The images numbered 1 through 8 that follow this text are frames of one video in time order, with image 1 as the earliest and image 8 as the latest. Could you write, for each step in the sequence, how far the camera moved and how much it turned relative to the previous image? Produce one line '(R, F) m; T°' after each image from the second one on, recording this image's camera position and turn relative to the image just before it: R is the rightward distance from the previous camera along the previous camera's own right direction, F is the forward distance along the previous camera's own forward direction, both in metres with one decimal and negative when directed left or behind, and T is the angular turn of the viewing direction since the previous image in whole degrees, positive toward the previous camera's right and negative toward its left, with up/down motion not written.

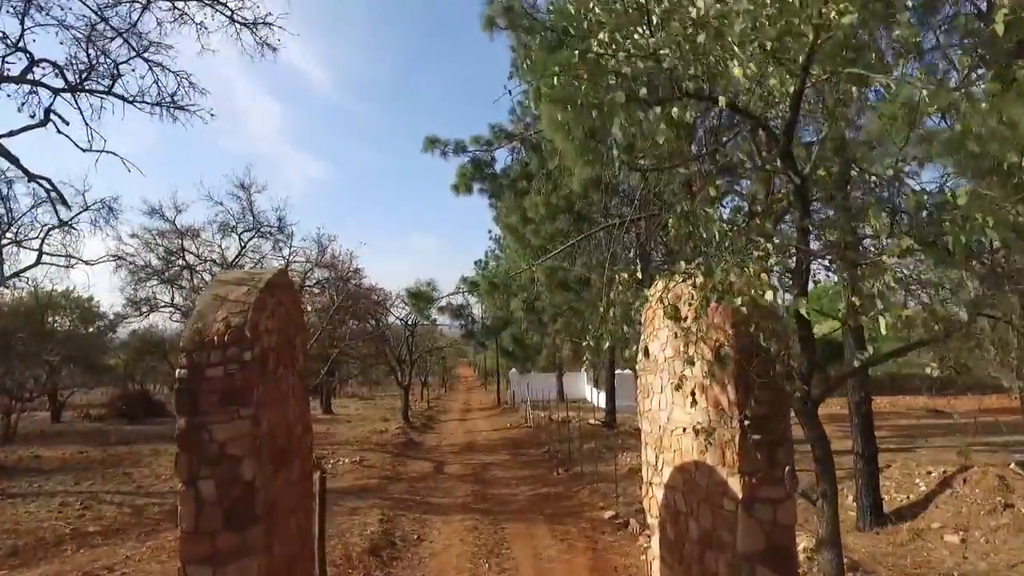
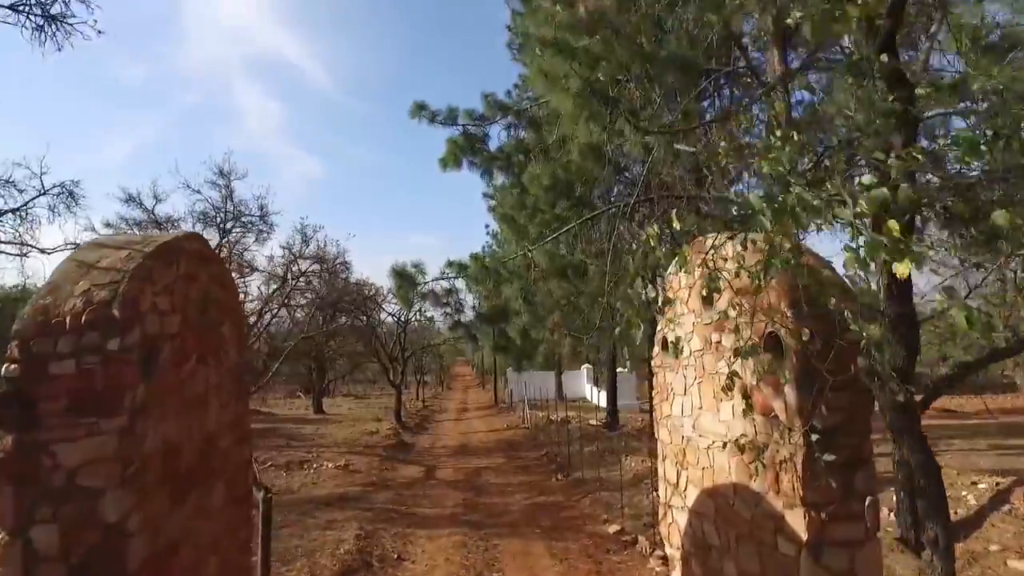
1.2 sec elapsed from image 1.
(+0.1, +0.8) m; 0°
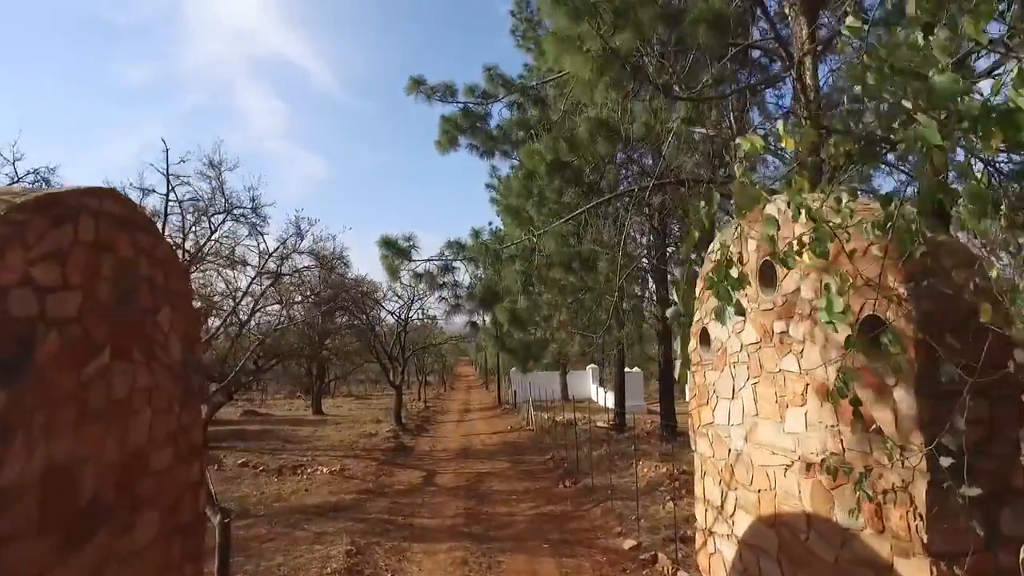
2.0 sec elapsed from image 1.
(0.0, +0.6) m; 0°
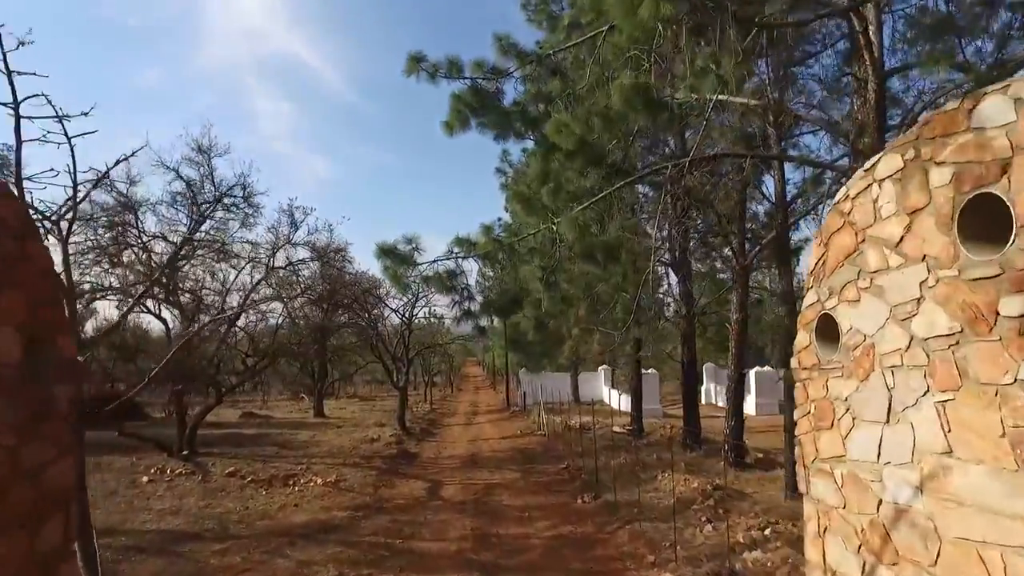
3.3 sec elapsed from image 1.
(-0.1, +1.0) m; -1°
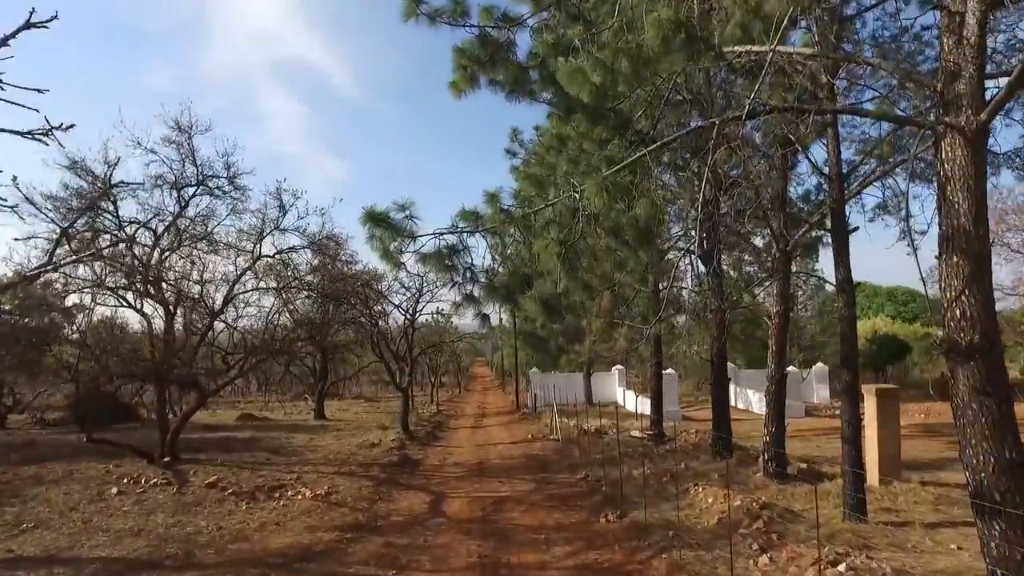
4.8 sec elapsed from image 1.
(0.0, +1.1) m; -1°
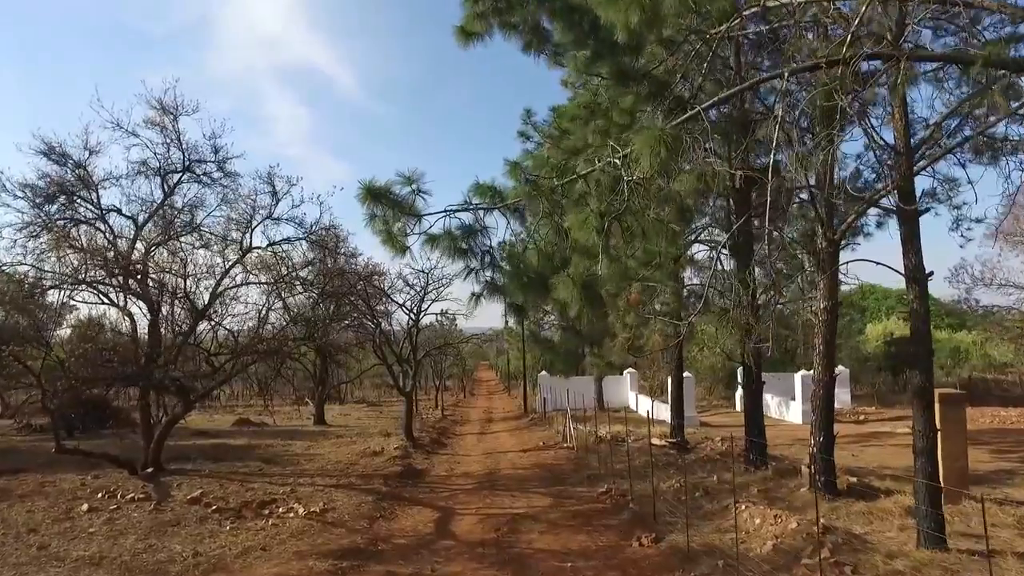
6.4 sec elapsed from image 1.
(-0.2, +0.9) m; 0°
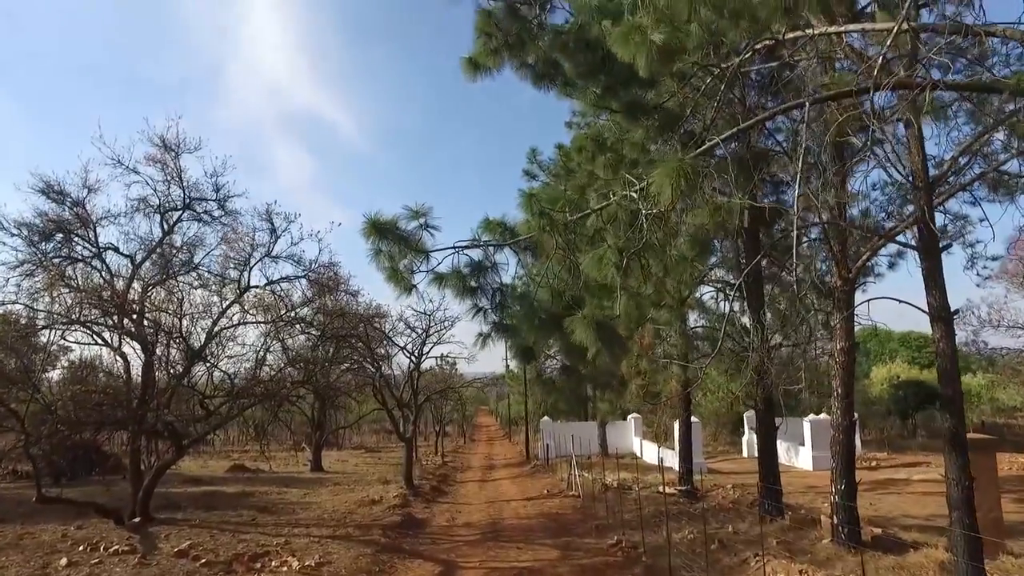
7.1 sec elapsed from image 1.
(-0.1, +0.3) m; 0°
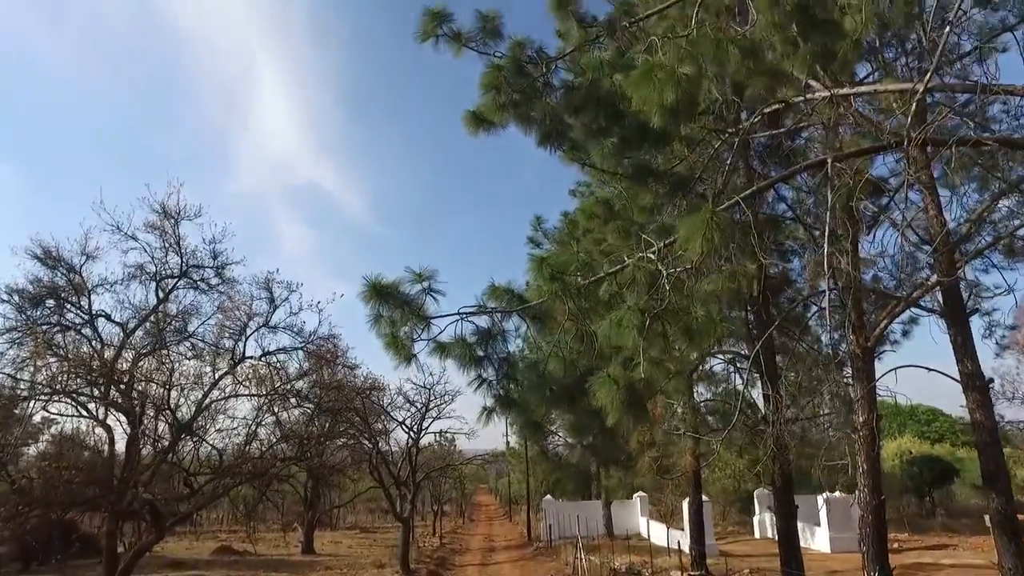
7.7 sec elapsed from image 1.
(0.0, +0.4) m; 0°
